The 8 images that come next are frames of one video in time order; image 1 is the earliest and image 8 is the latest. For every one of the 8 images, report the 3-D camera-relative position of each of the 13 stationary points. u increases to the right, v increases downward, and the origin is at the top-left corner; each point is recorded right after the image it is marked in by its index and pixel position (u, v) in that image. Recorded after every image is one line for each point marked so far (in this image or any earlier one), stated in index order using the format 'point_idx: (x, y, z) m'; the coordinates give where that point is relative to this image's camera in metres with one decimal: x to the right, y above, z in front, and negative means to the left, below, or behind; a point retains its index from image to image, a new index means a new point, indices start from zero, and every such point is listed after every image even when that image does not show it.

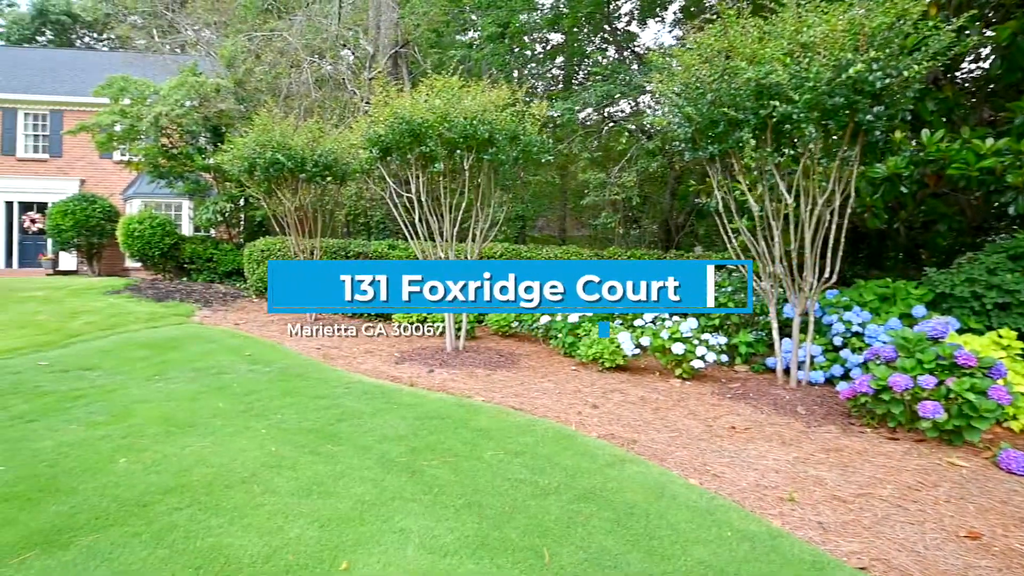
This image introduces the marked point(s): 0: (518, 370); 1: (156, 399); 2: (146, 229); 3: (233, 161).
0: (+0.1, -1.1, +7.5) m
1: (-3.4, -1.1, +5.5) m
2: (-8.9, +1.4, +13.9) m
3: (-4.8, +2.2, +9.9) m
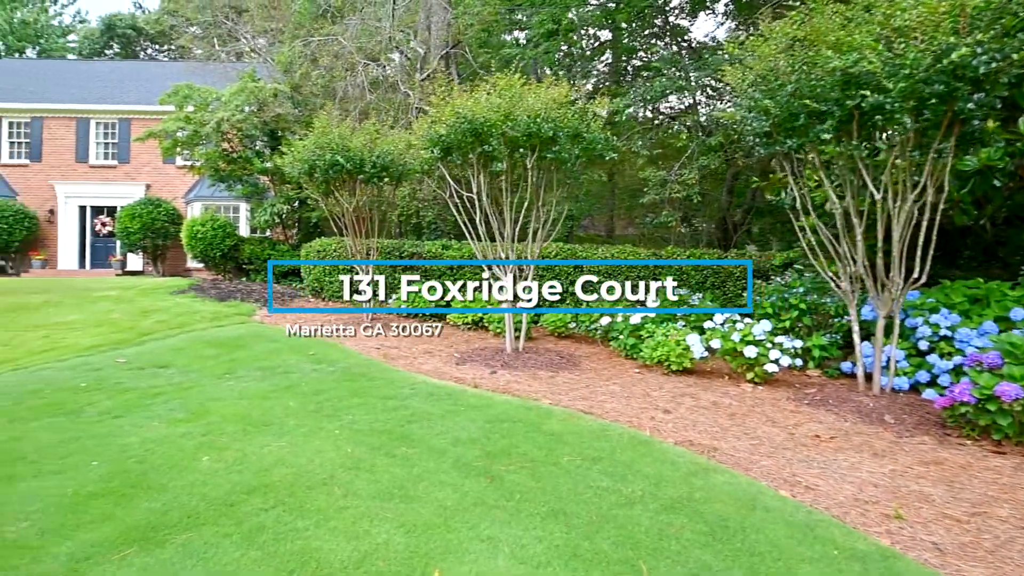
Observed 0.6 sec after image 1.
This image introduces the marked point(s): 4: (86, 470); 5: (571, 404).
0: (+0.9, -1.1, +7.3) m
1: (-2.8, -1.1, +5.6) m
2: (-7.6, +1.4, +14.3) m
3: (-3.8, +2.2, +10.1) m
4: (-2.9, -1.2, +3.9) m
5: (+0.6, -1.2, +5.9) m
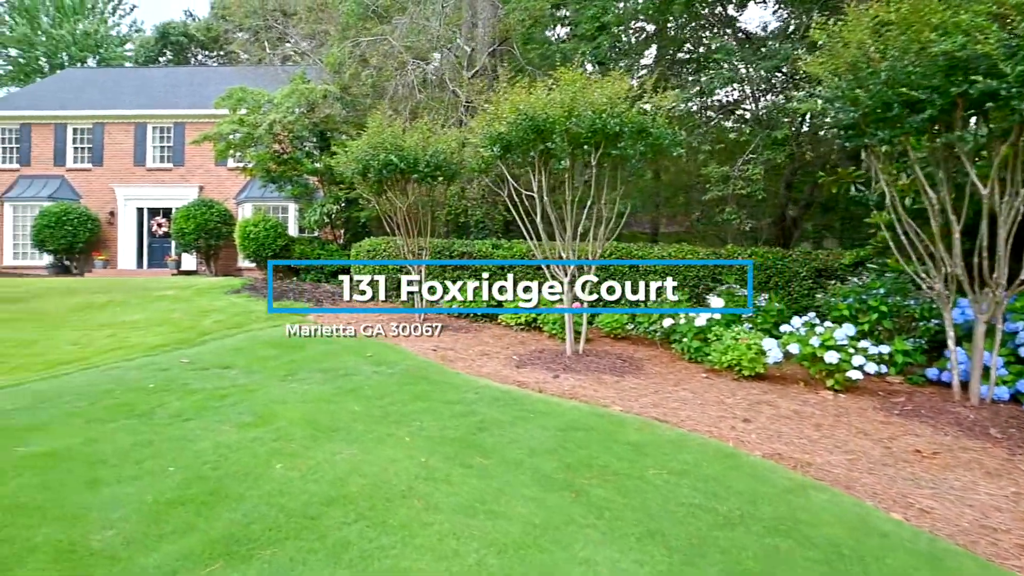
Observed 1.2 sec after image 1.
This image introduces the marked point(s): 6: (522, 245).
0: (+1.7, -1.1, +7.0) m
1: (-2.1, -1.1, +5.6) m
2: (-6.4, +1.4, +14.6) m
3: (-2.9, +2.2, +10.0) m
4: (-2.3, -1.3, +3.8) m
5: (+1.3, -1.2, +5.7) m
6: (+0.2, +0.9, +11.4) m
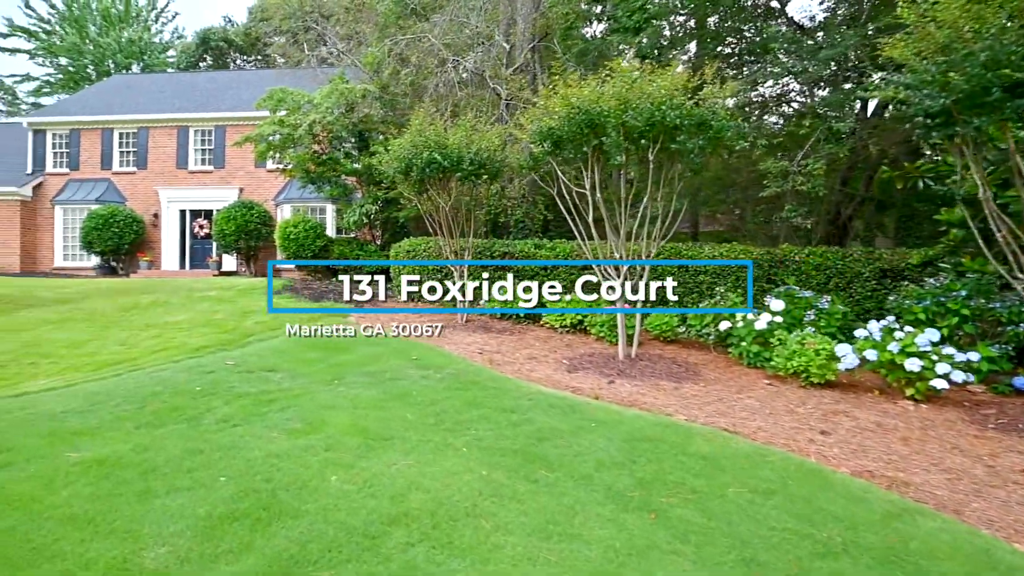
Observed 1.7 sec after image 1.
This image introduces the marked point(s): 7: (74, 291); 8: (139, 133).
0: (+2.3, -1.1, +6.6) m
1: (-1.6, -1.1, +5.4) m
2: (-5.4, +1.4, +14.6) m
3: (-2.1, +2.2, +9.9) m
4: (-1.9, -1.3, +3.6) m
5: (+1.8, -1.2, +5.3) m
6: (+1.0, +0.9, +11.1) m
7: (-9.3, -0.1, +12.2) m
8: (-12.7, +5.3, +19.5) m
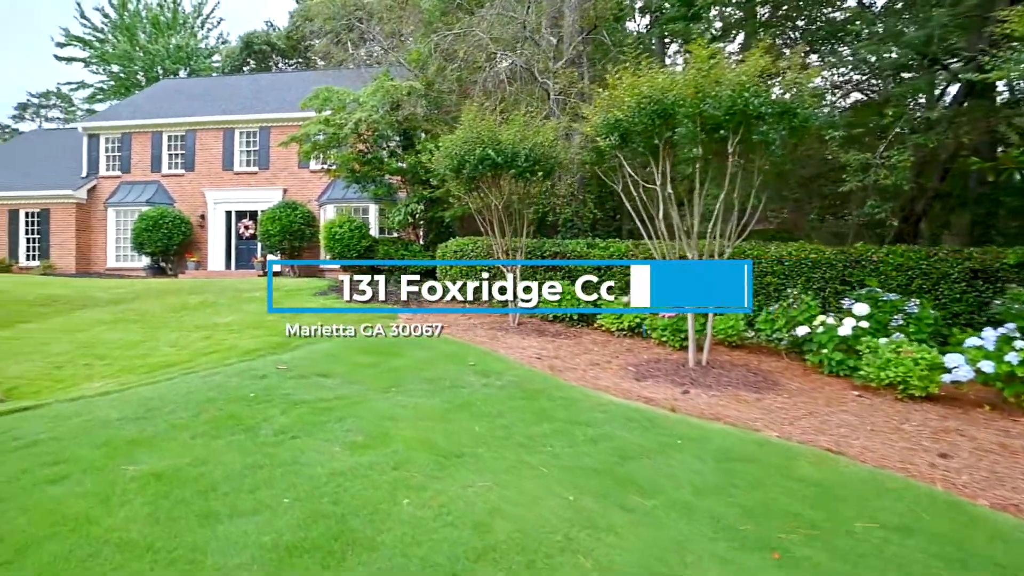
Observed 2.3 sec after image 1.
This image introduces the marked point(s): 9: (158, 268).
0: (+3.0, -1.1, +6.1) m
1: (-0.9, -1.1, +5.0) m
2: (-4.2, +1.4, +14.4) m
3: (-1.2, +2.2, +9.6) m
4: (-1.3, -1.3, +3.3) m
5: (+2.5, -1.3, +4.8) m
6: (+2.0, +0.8, +10.6) m
7: (-8.3, -0.1, +12.3) m
8: (-11.2, +5.3, +19.7) m
9: (-11.7, +0.7, +19.0) m
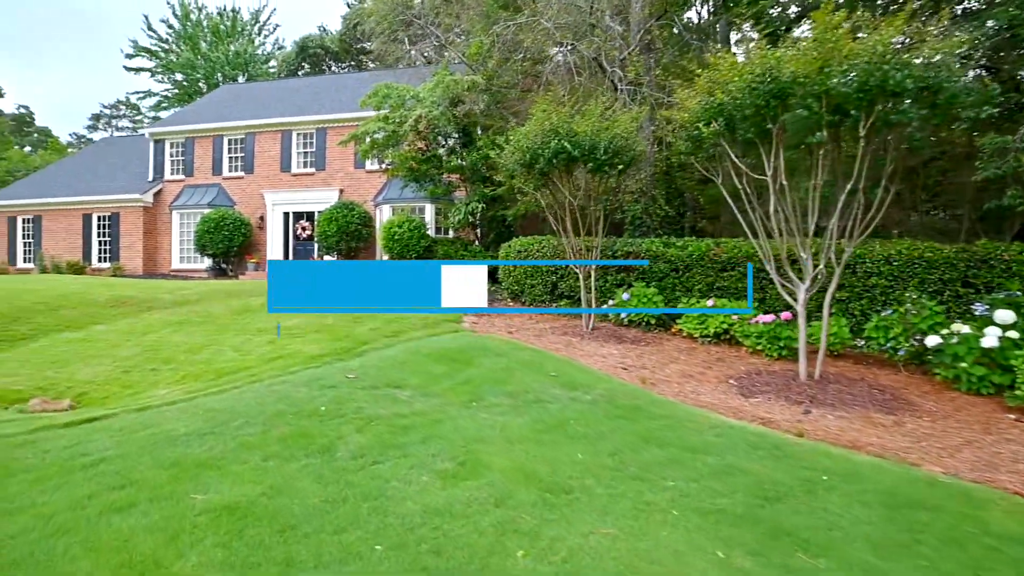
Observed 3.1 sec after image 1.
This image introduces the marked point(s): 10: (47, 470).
0: (+3.8, -1.2, +5.2) m
1: (-0.1, -1.2, +4.5) m
2: (-2.7, +1.4, +14.1) m
3: (-0.1, +2.1, +9.0) m
4: (-0.7, -1.3, +2.8) m
5: (+3.2, -1.3, +3.9) m
6: (+3.2, +0.8, +9.8) m
7: (-6.9, -0.1, +12.3) m
8: (-9.2, +5.2, +19.9) m
9: (-9.8, +0.6, +19.2) m
10: (-3.3, -1.3, +4.0) m
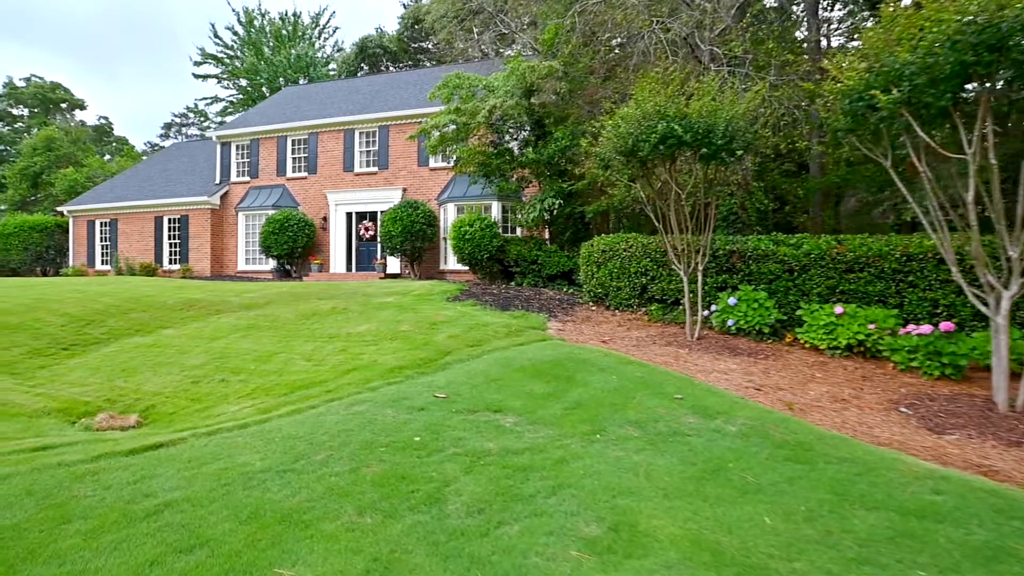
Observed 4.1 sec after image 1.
0: (+4.8, -1.2, +3.9) m
1: (+0.8, -1.2, +3.5) m
2: (-0.9, +1.3, +13.3) m
3: (+1.3, +2.1, +8.0) m
4: (+0.1, -1.4, +1.9) m
5: (+4.1, -1.3, +2.7) m
6: (+4.6, +0.7, +8.5) m
7: (-5.3, -0.2, +11.9) m
8: (-6.9, +5.2, +19.7) m
9: (-7.6, +0.6, +19.0) m
10: (-2.4, -1.3, +3.3) m
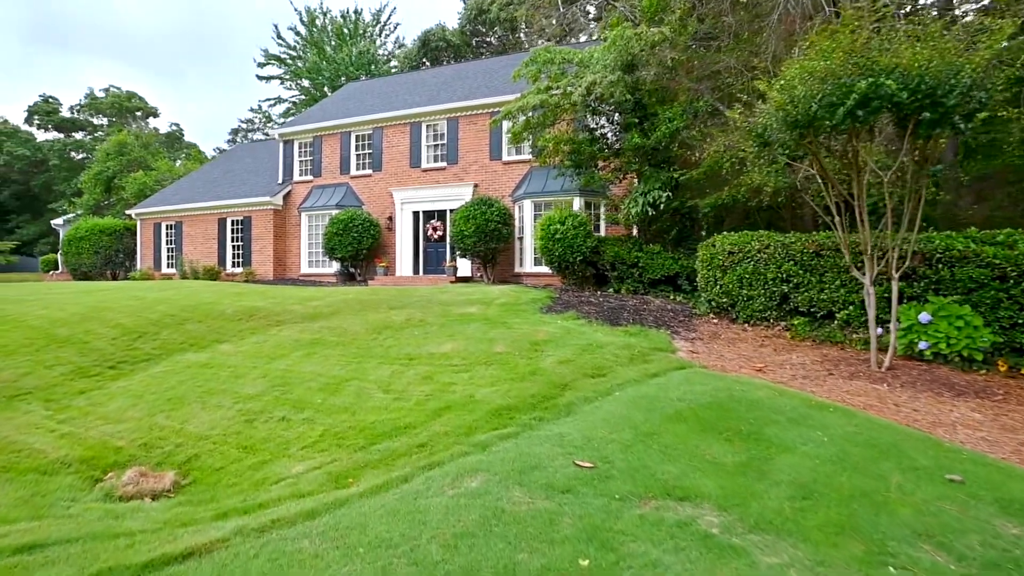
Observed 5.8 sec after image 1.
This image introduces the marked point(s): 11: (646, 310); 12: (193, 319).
0: (+5.8, -1.4, +1.7) m
1: (+1.8, -1.3, +1.7) m
2: (+1.0, +1.2, +11.6) m
3: (+2.6, +1.9, +6.2) m
4: (+0.9, -1.5, +0.1) m
5: (+5.0, -1.5, +0.6) m
6: (+6.0, +0.6, +6.4) m
7: (-3.5, -0.3, +10.6) m
8: (-4.4, +5.0, +18.5) m
9: (-5.1, +0.4, +17.9) m
10: (-1.4, -1.5, +1.8) m
11: (+2.1, -0.4, +9.1) m
12: (-5.2, -0.5, +9.4) m
